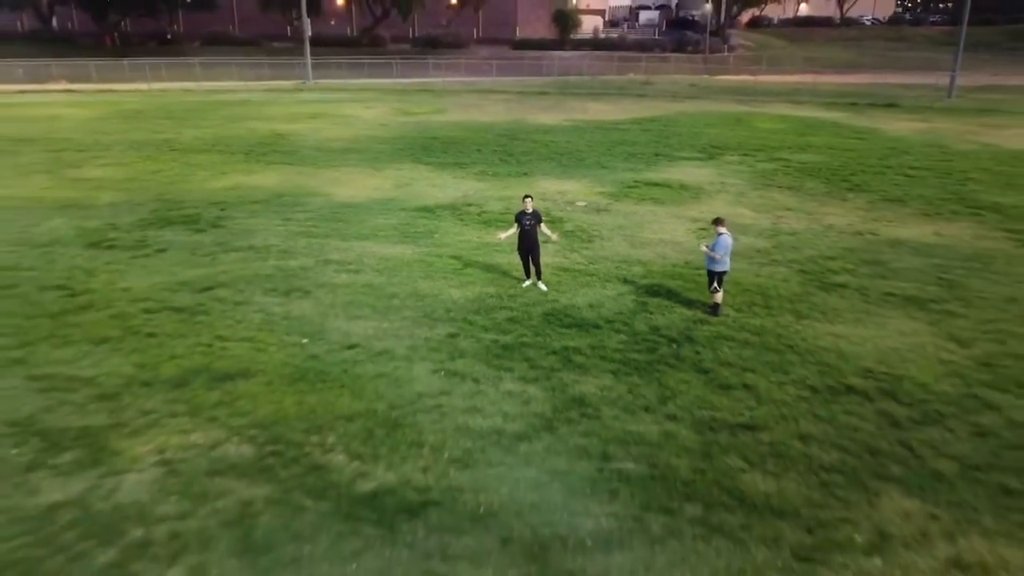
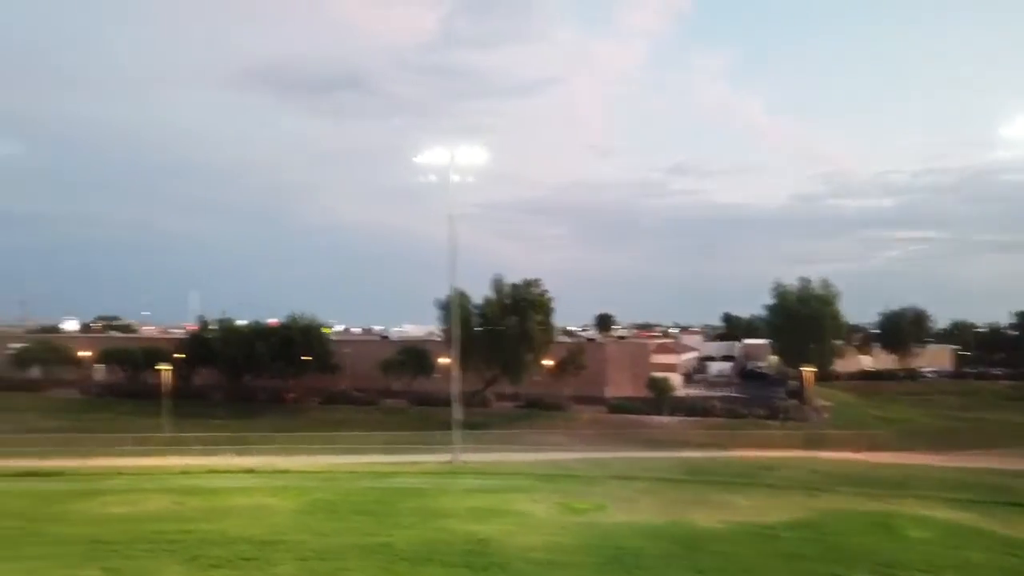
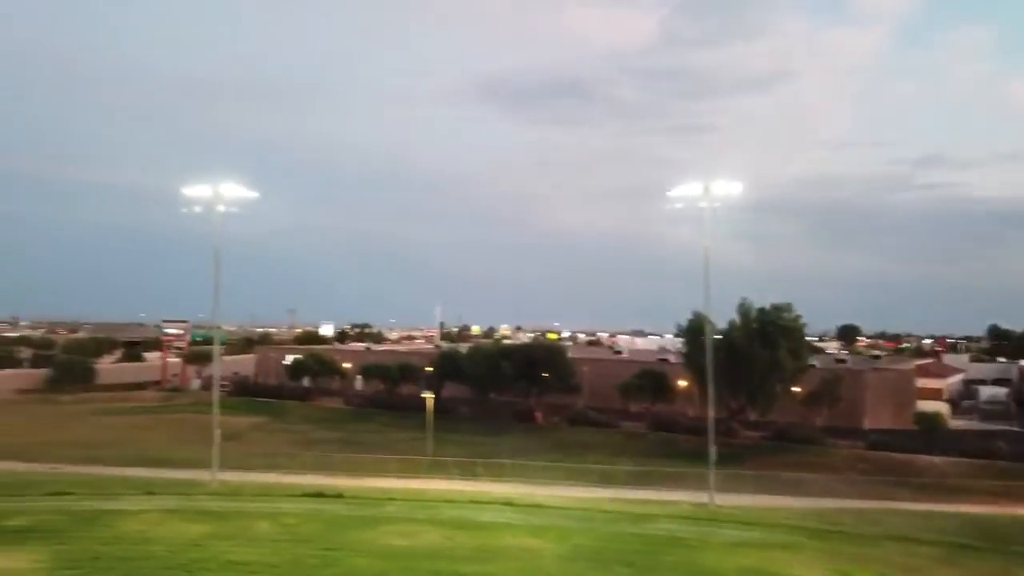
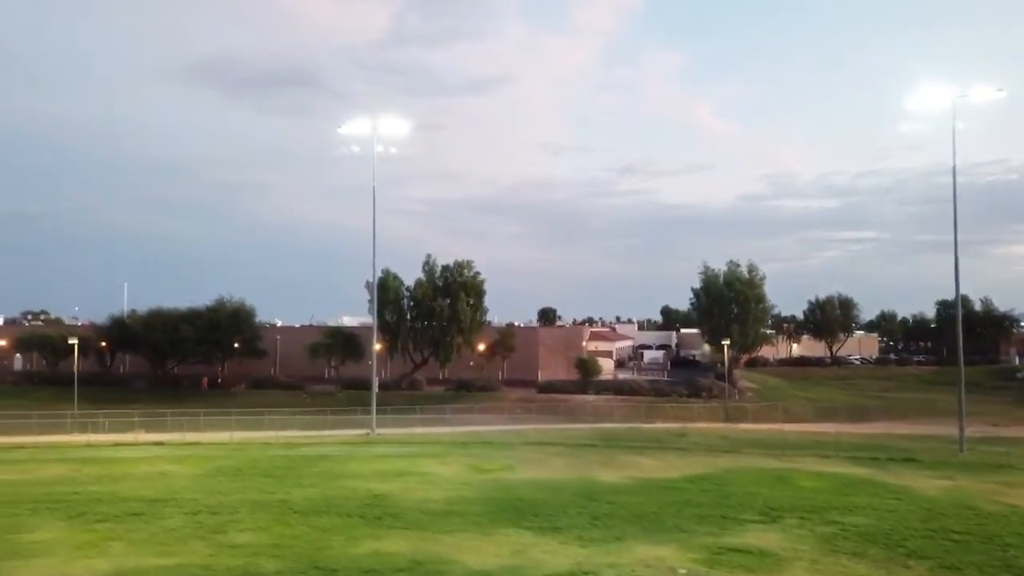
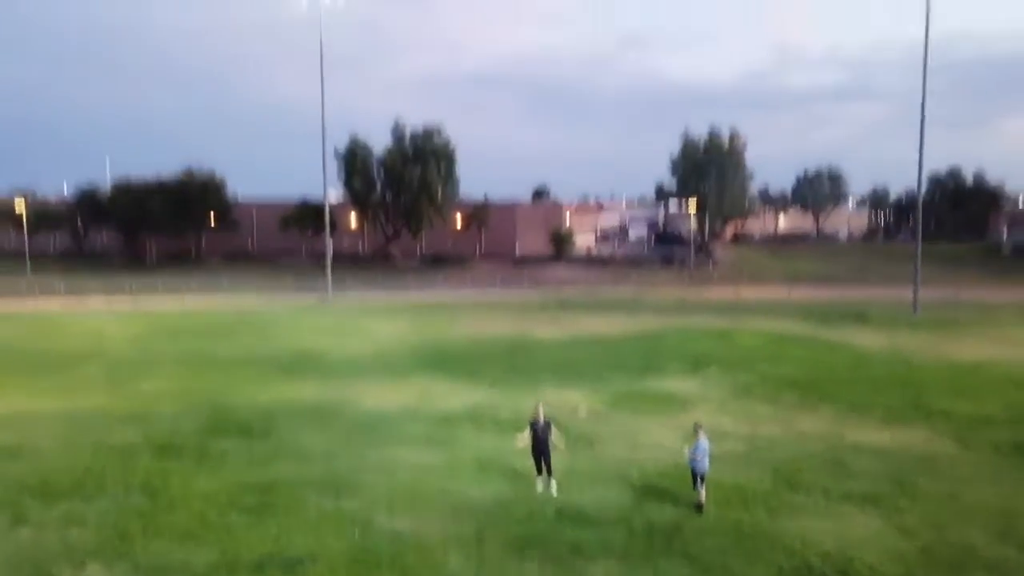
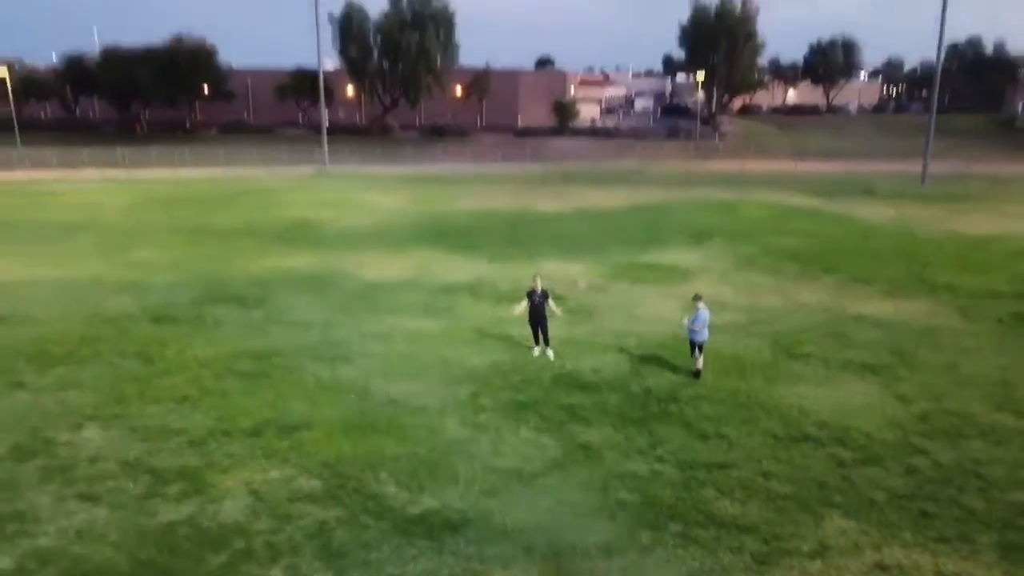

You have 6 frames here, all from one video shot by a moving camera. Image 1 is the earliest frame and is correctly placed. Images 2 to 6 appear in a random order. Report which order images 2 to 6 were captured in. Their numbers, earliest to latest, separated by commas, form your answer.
6, 5, 4, 2, 3
